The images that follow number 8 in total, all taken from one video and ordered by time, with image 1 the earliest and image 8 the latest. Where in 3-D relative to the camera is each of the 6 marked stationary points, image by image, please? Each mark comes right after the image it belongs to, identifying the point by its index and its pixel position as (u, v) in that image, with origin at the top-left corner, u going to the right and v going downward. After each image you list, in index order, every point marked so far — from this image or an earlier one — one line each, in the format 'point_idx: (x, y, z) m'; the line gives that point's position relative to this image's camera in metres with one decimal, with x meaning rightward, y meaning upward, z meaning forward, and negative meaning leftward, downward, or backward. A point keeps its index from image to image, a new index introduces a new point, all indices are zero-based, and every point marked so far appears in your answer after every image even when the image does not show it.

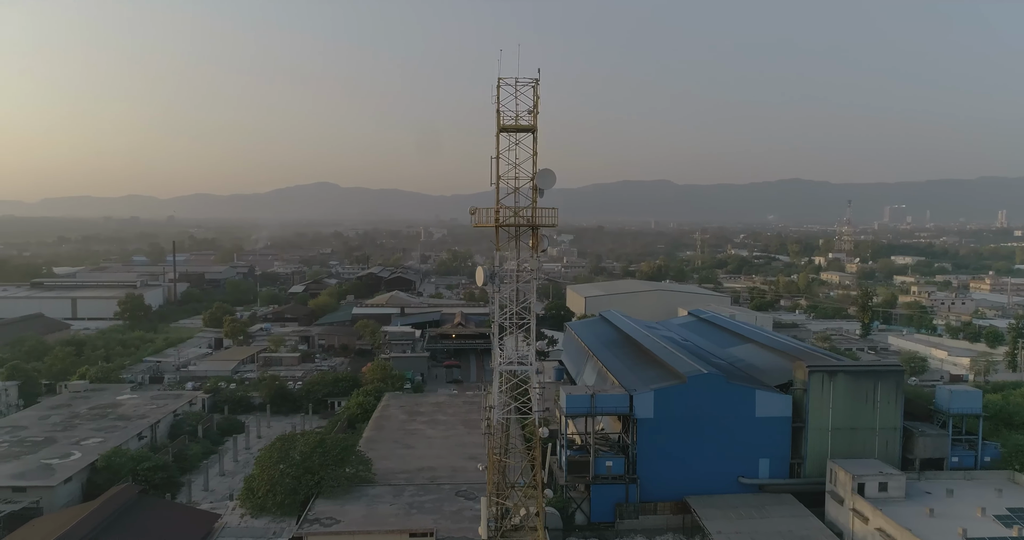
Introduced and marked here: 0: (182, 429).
0: (-4.1, -2.0, +8.8) m
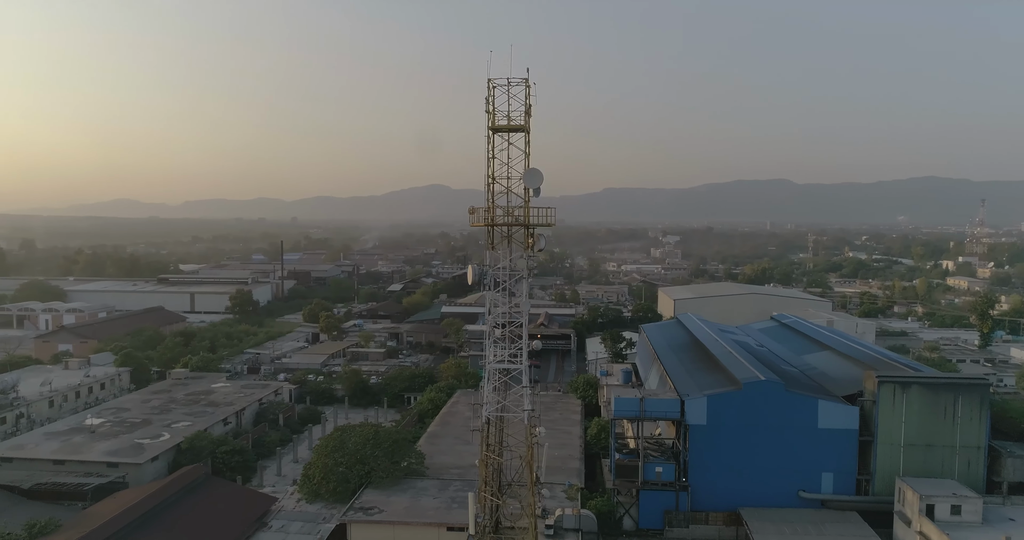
0: (-3.2, -1.9, +9.4) m
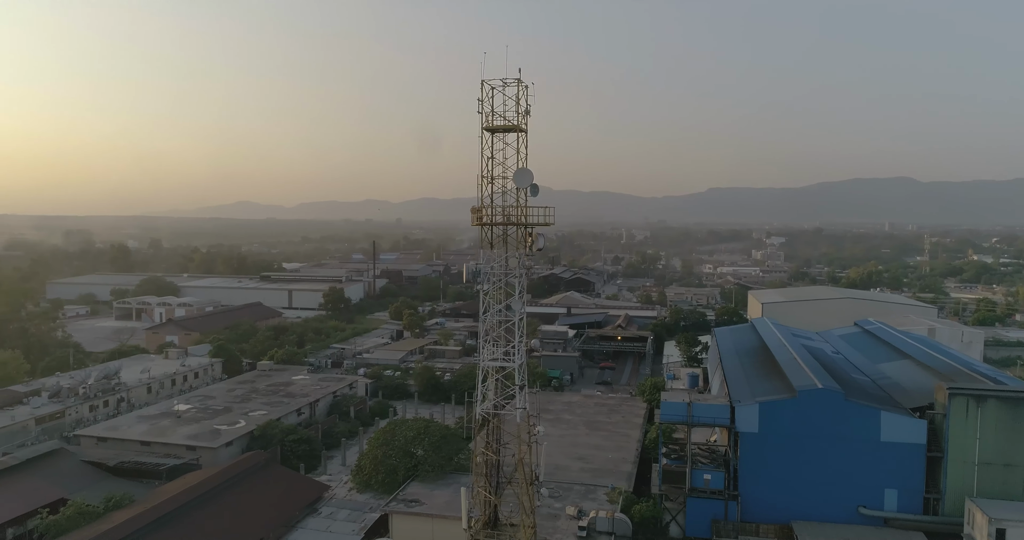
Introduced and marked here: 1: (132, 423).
0: (-2.4, -1.9, +9.8) m
1: (-4.5, -1.8, +8.4) m
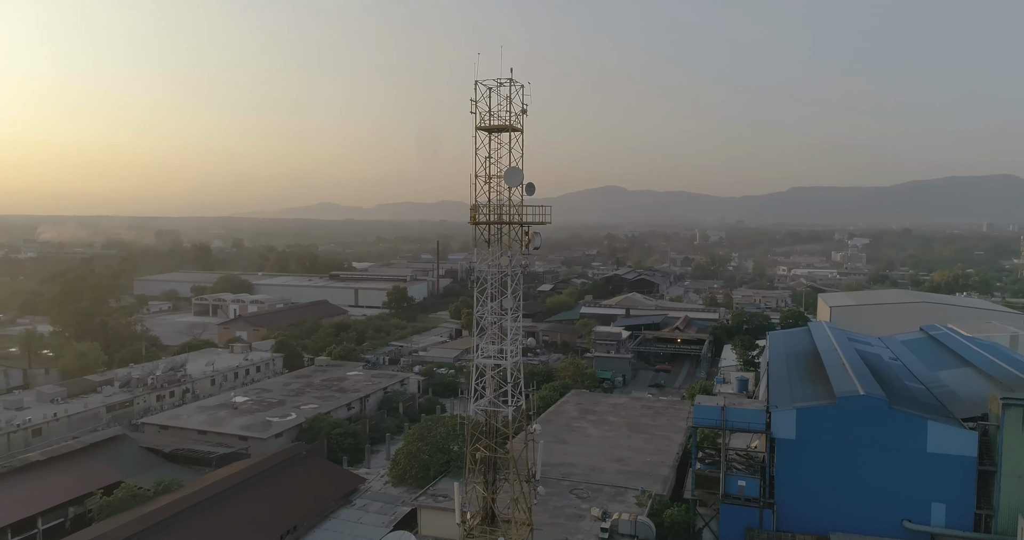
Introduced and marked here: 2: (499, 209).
0: (-1.7, -1.9, +10.1) m
1: (-4.0, -1.8, +8.9) m
2: (-0.1, +0.3, +3.4) m
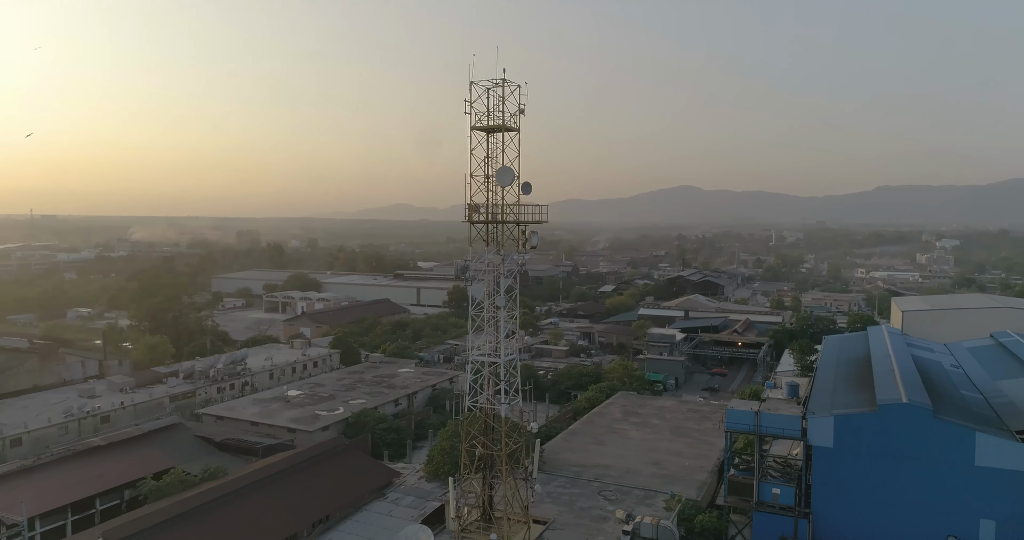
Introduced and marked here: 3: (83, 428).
0: (-1.1, -1.9, +10.2) m
1: (-3.4, -1.7, +9.3) m
2: (-0.1, +0.3, +3.5) m
3: (-4.9, -1.8, +8.2) m
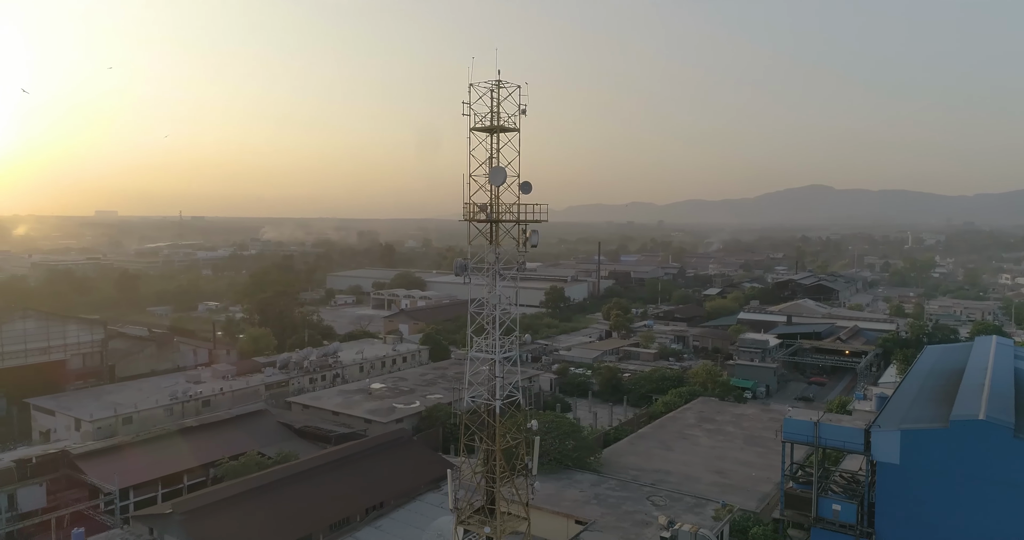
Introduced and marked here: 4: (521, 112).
0: (0.0, -1.9, +10.4) m
1: (-2.4, -1.7, +9.8) m
2: (-0.1, +0.3, +3.5) m
3: (-4.1, -1.8, +9.0) m
4: (0.0, +0.8, +3.5) m
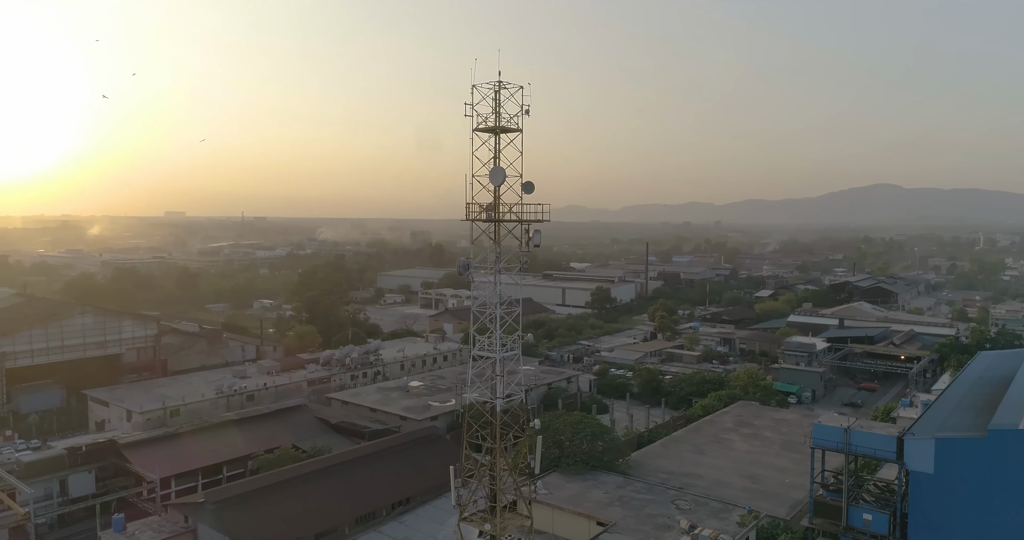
0: (+0.5, -1.9, +10.4) m
1: (-2.0, -1.7, +10.0) m
2: (-0.1, +0.3, +3.6) m
3: (-3.7, -1.7, +9.3) m
4: (0.0, +0.8, +3.5) m
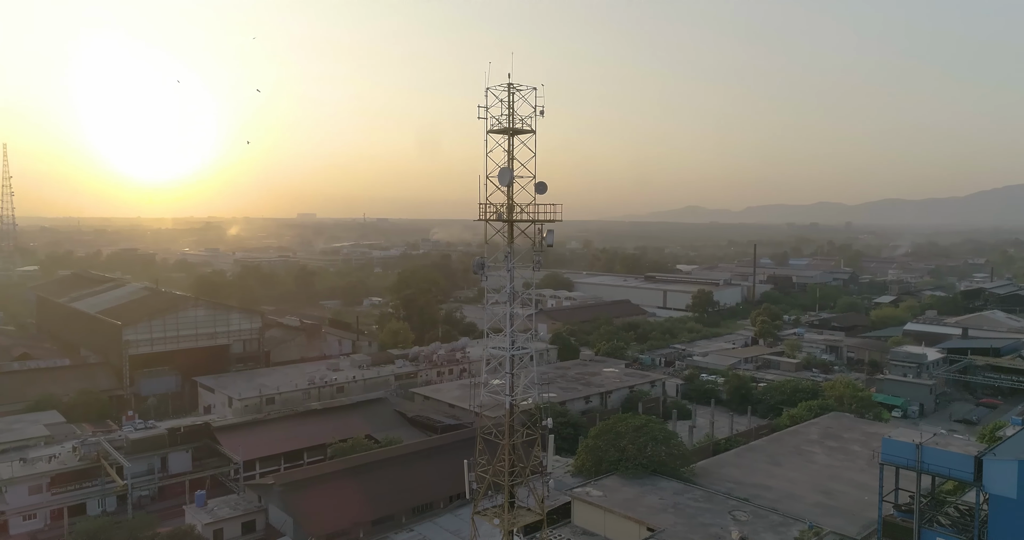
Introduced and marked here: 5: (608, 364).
0: (+1.7, -1.9, +10.2) m
1: (-0.8, -1.7, +10.3) m
2: (0.0, +0.3, +3.6) m
3: (-2.6, -1.7, +9.9) m
4: (+0.1, +0.8, +3.5) m
5: (+1.6, -1.6, +12.0) m
